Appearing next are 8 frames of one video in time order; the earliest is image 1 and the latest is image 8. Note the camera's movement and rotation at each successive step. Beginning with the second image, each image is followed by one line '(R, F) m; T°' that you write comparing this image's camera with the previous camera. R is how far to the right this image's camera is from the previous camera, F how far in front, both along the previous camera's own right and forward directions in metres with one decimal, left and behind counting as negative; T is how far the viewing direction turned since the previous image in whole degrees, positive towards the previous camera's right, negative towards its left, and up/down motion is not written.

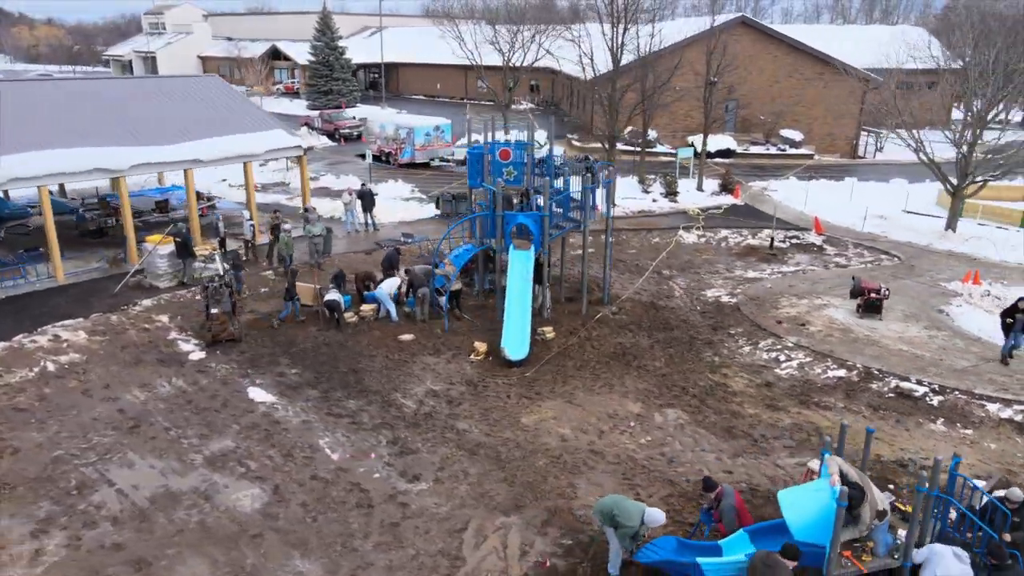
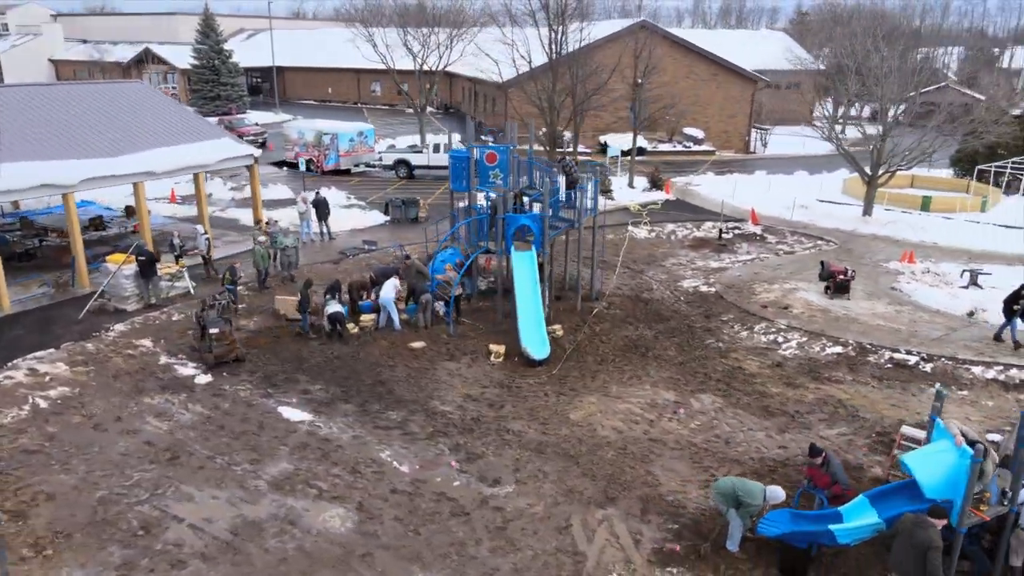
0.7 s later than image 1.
(-2.5, +0.1) m; +10°
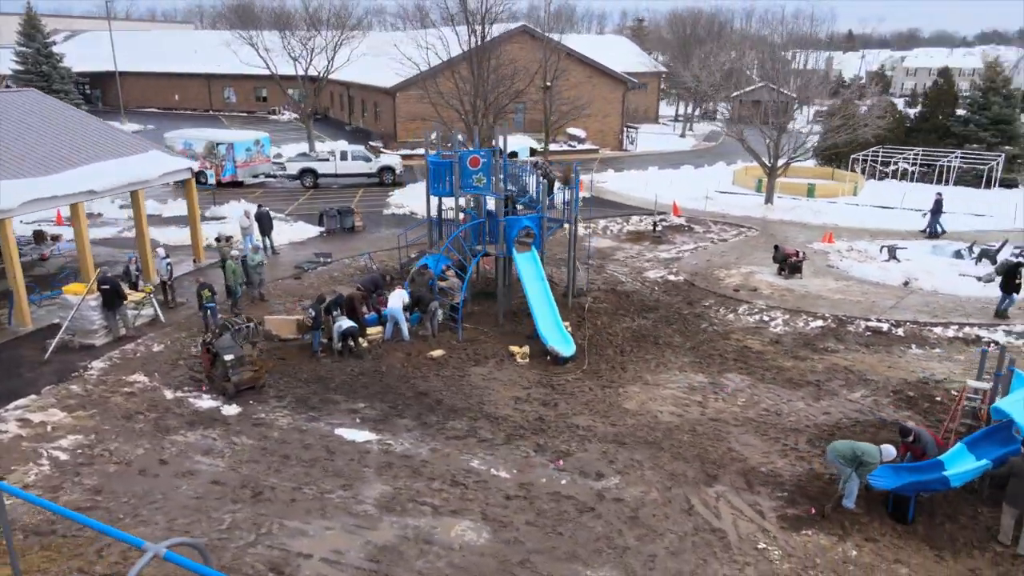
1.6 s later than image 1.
(-3.2, +0.2) m; +13°
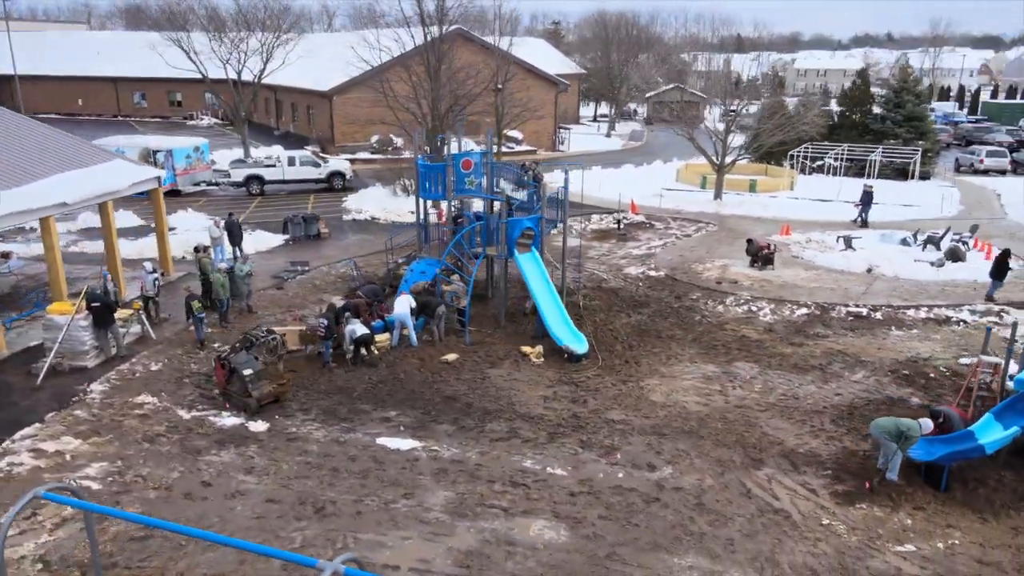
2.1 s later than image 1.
(-1.8, 0.0) m; +7°
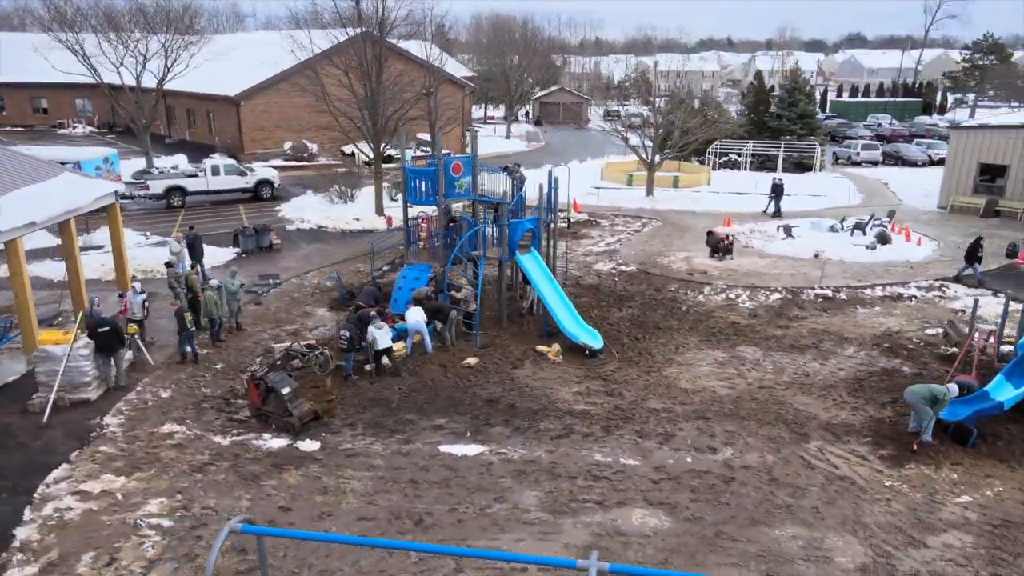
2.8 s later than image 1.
(-2.5, +0.1) m; +10°
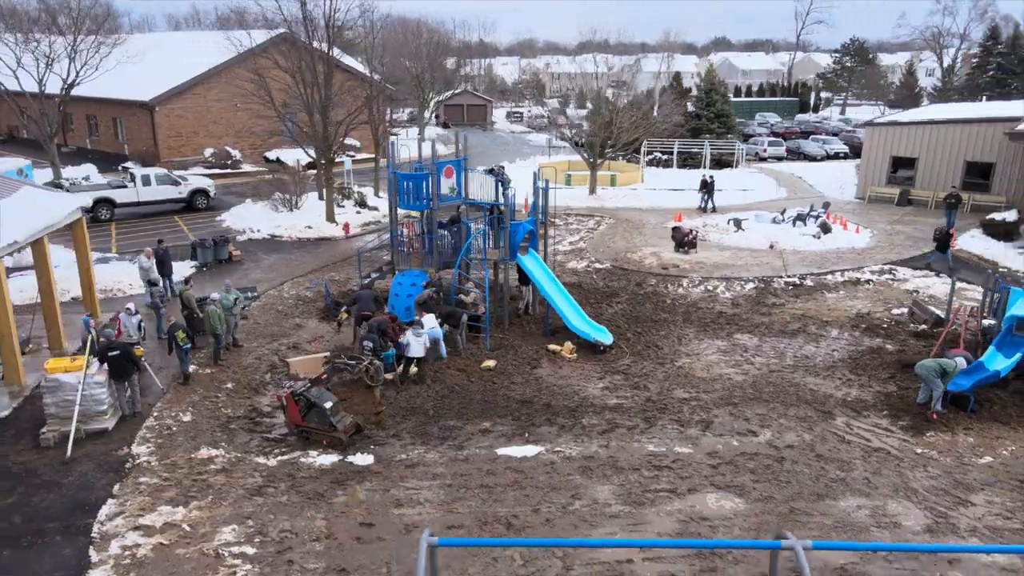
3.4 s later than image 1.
(-2.2, +0.1) m; +8°
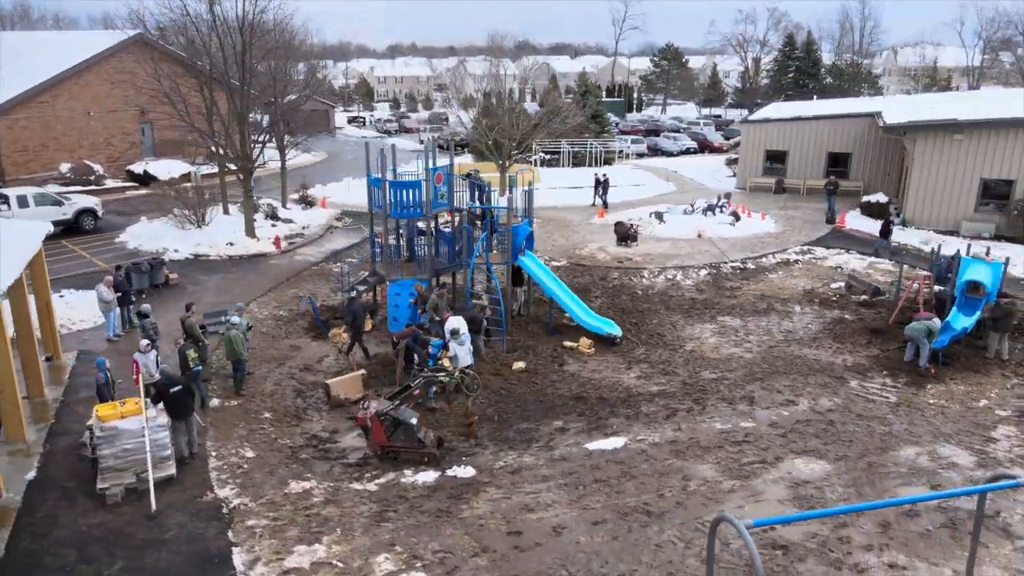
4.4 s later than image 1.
(-3.5, +0.3) m; +14°
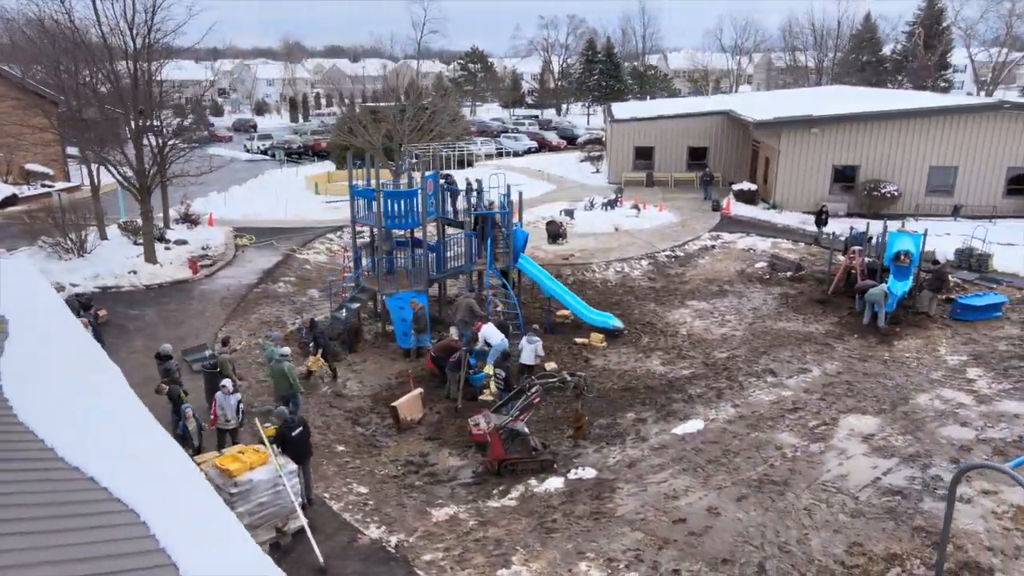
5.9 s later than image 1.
(-4.1, +0.5) m; +16°
